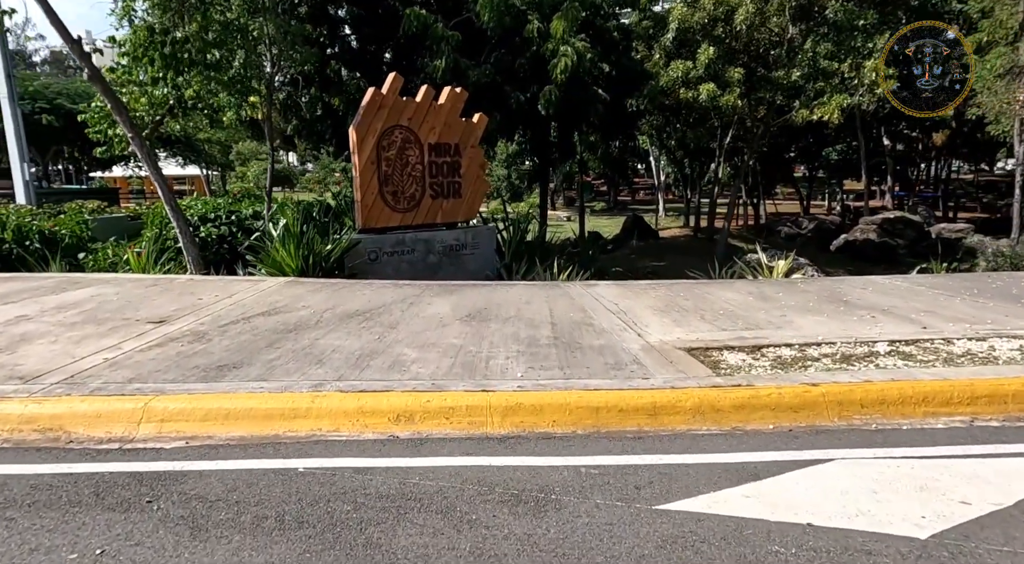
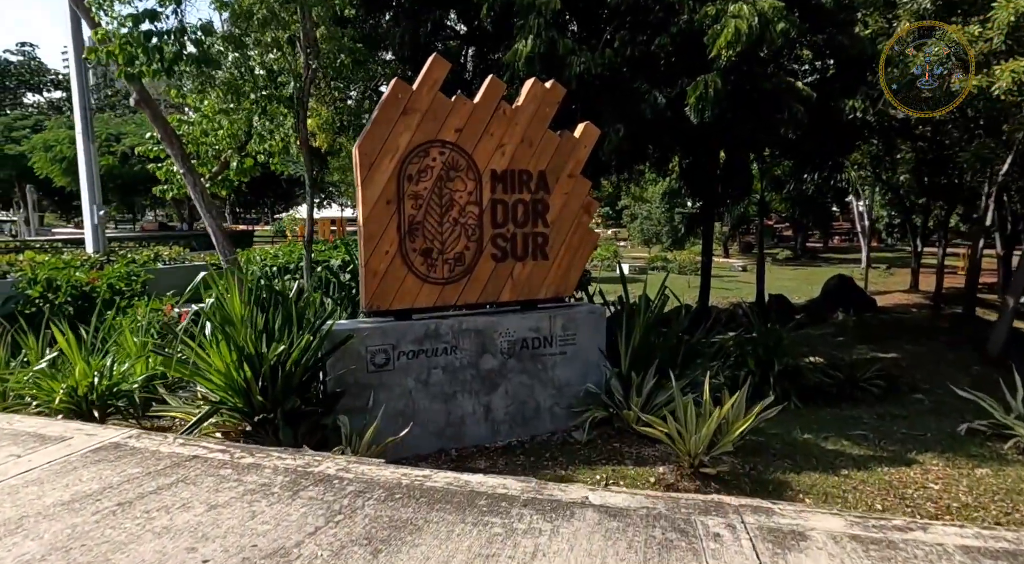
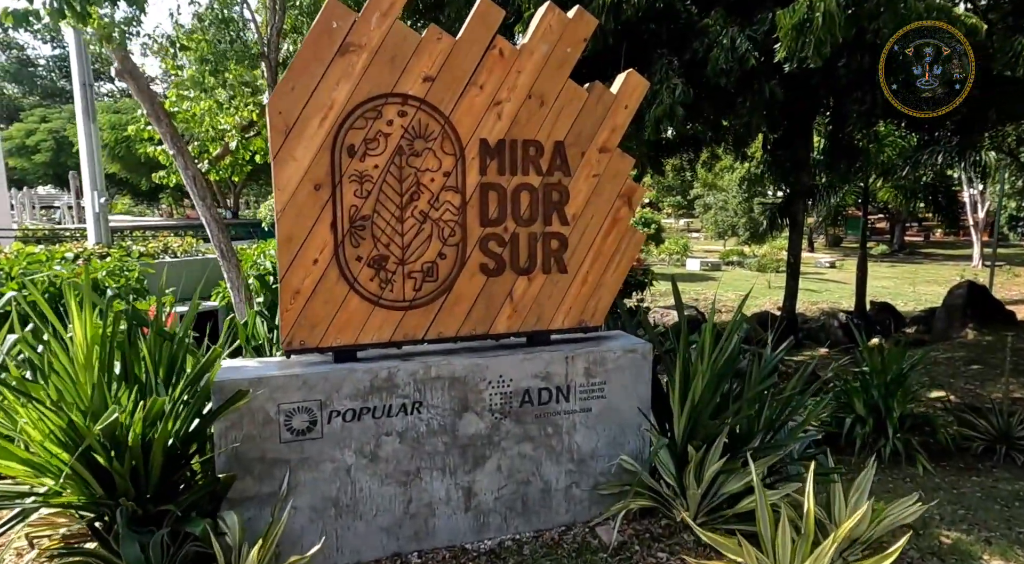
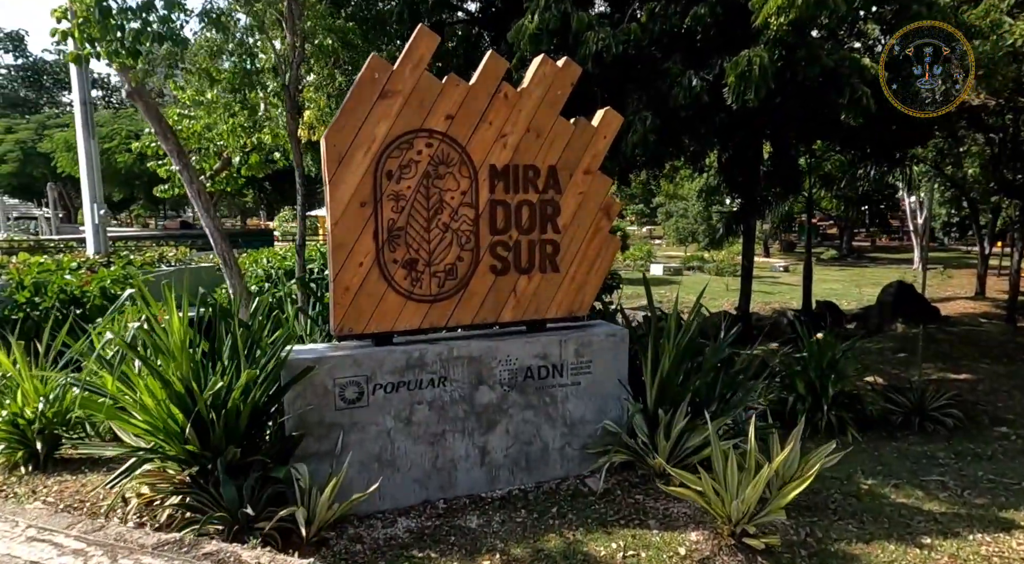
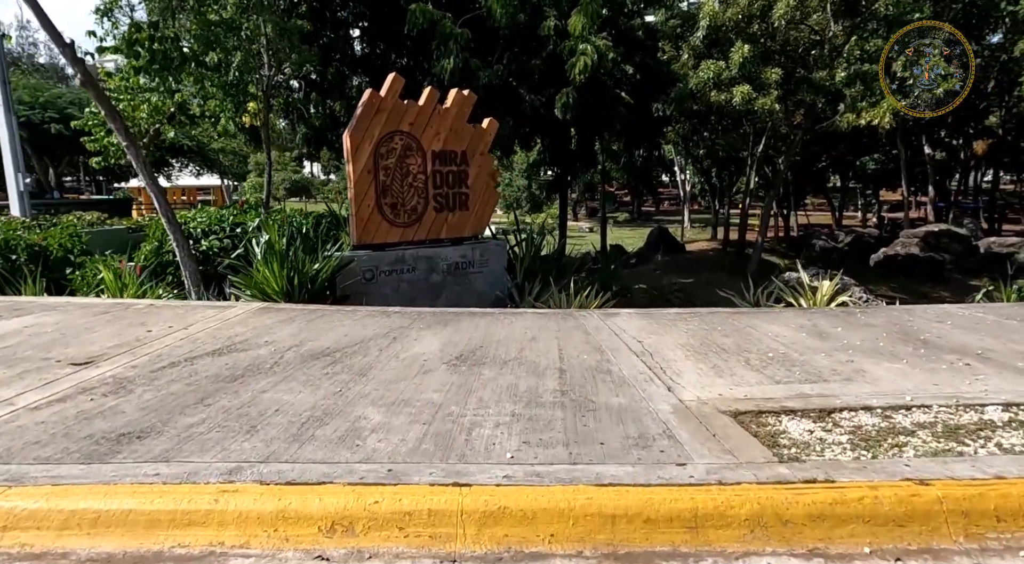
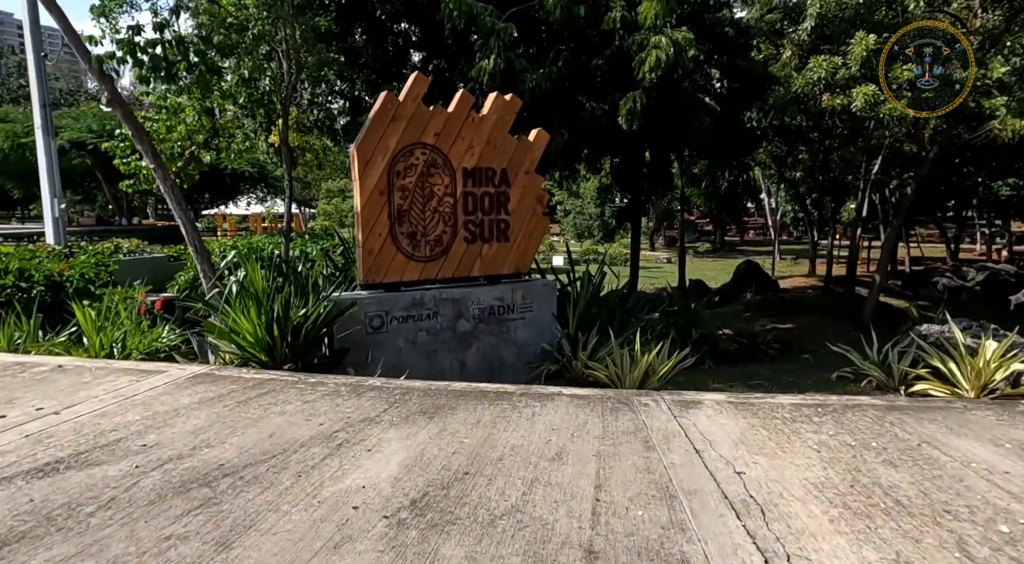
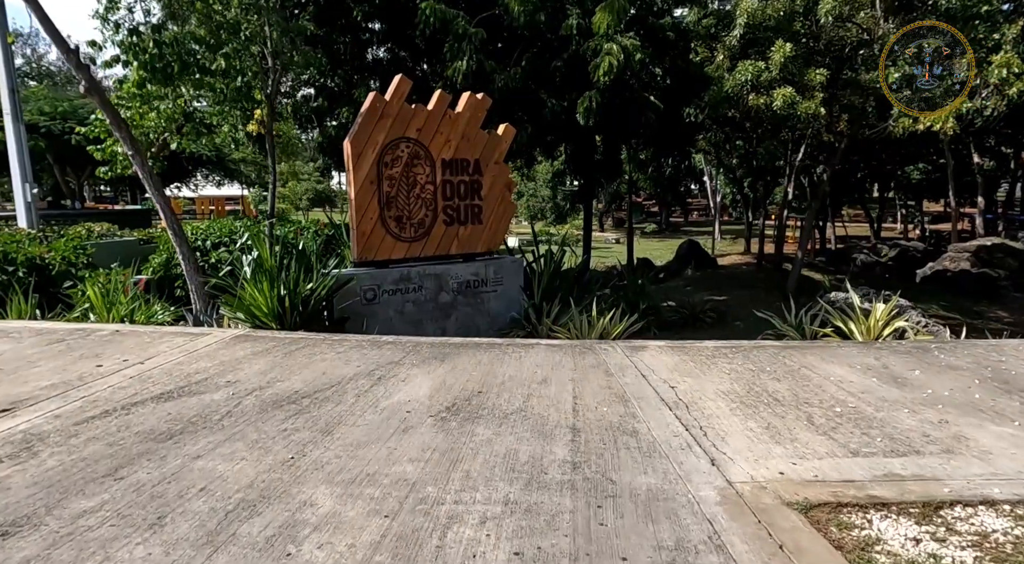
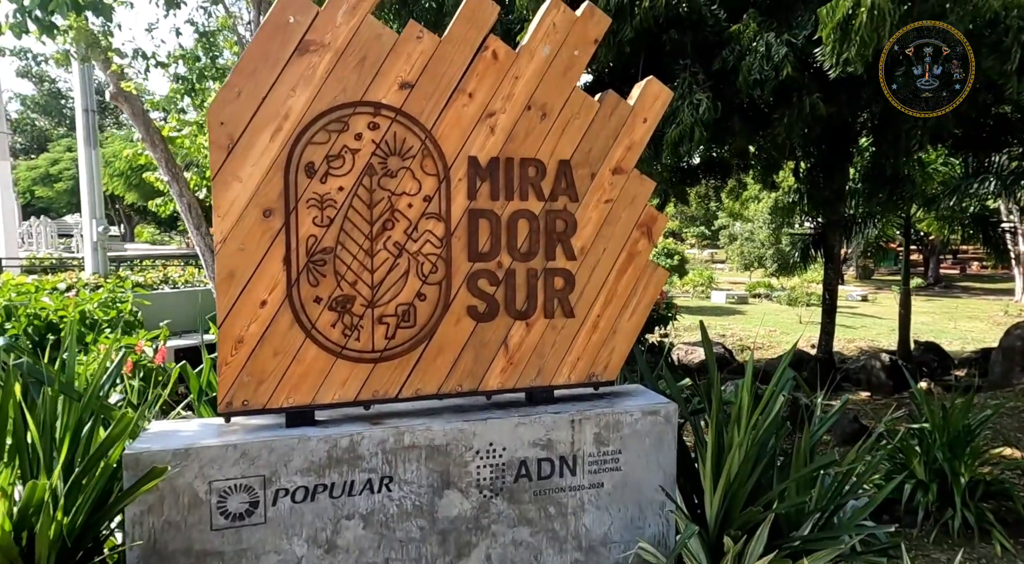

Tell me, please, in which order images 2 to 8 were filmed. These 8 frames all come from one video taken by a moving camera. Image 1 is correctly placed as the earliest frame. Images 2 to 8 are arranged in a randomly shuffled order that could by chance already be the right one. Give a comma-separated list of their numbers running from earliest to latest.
5, 7, 6, 2, 4, 3, 8
